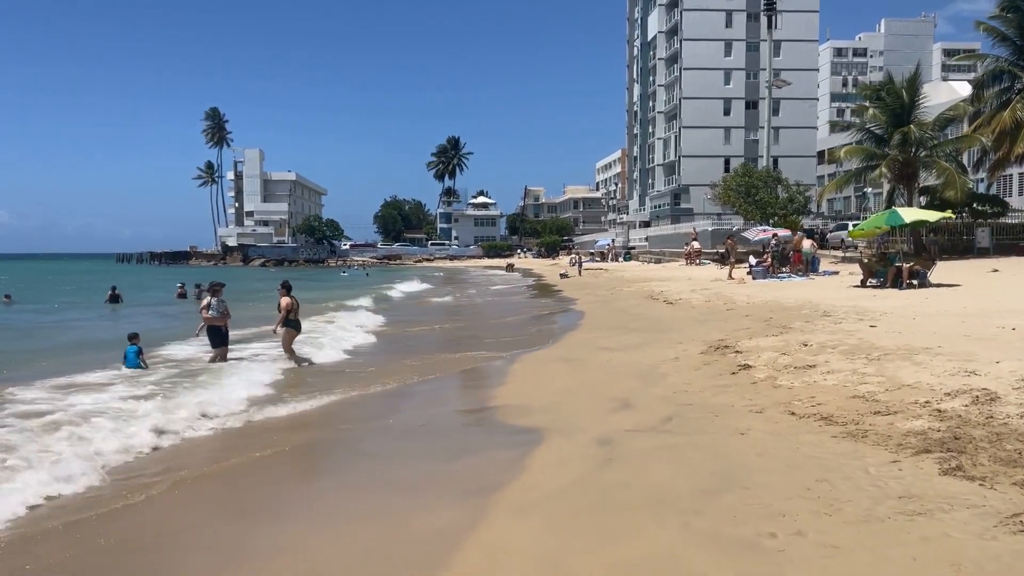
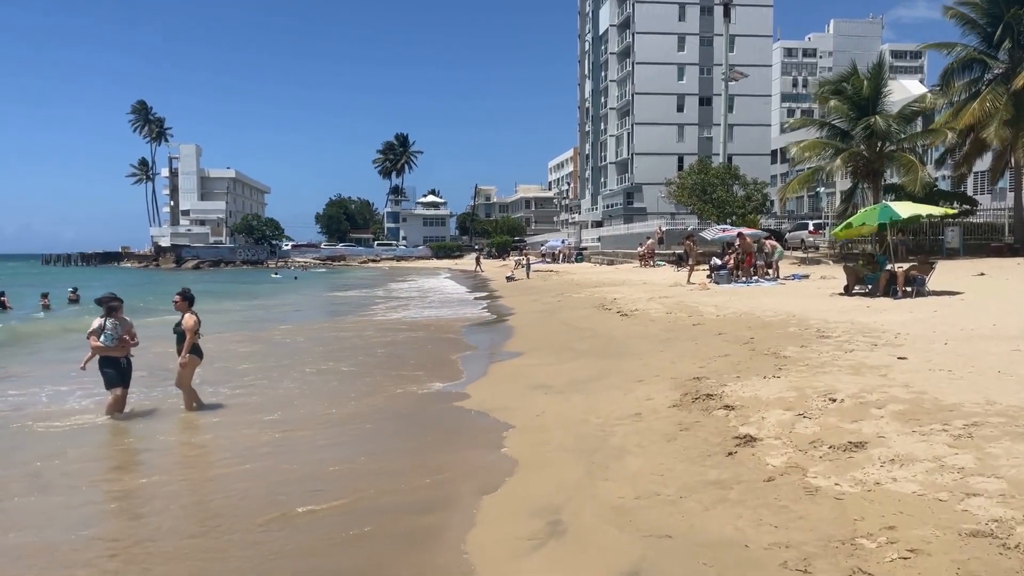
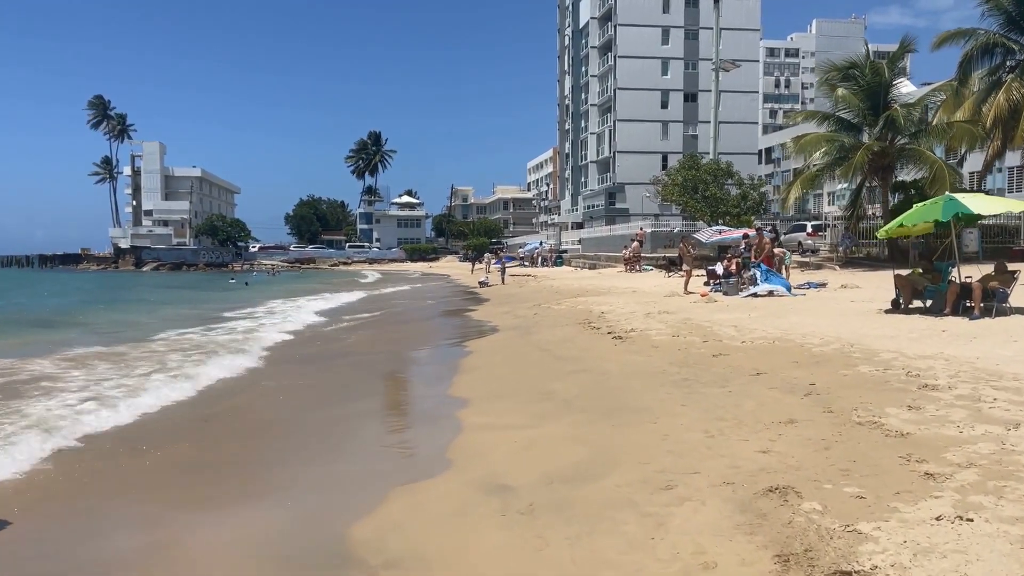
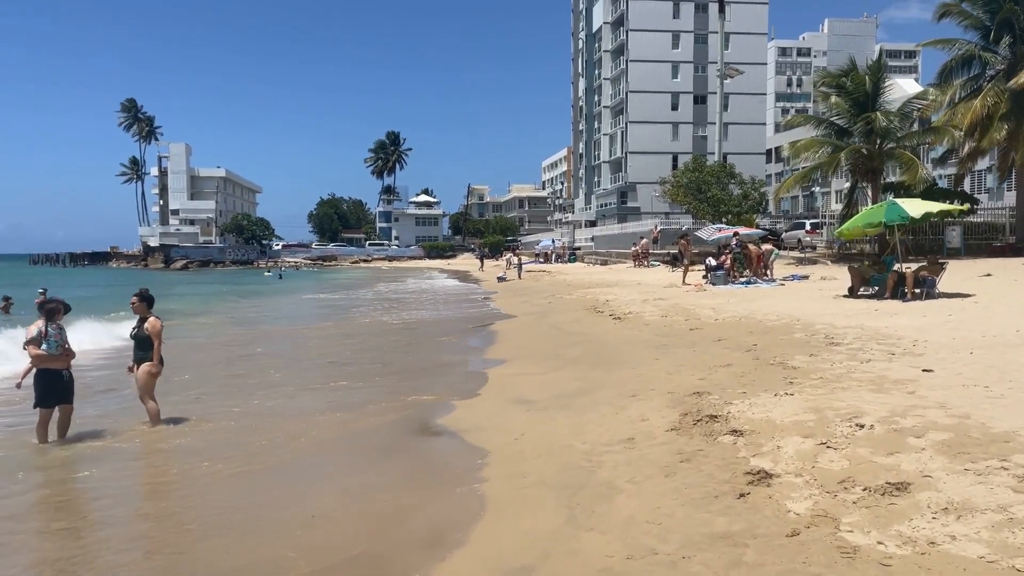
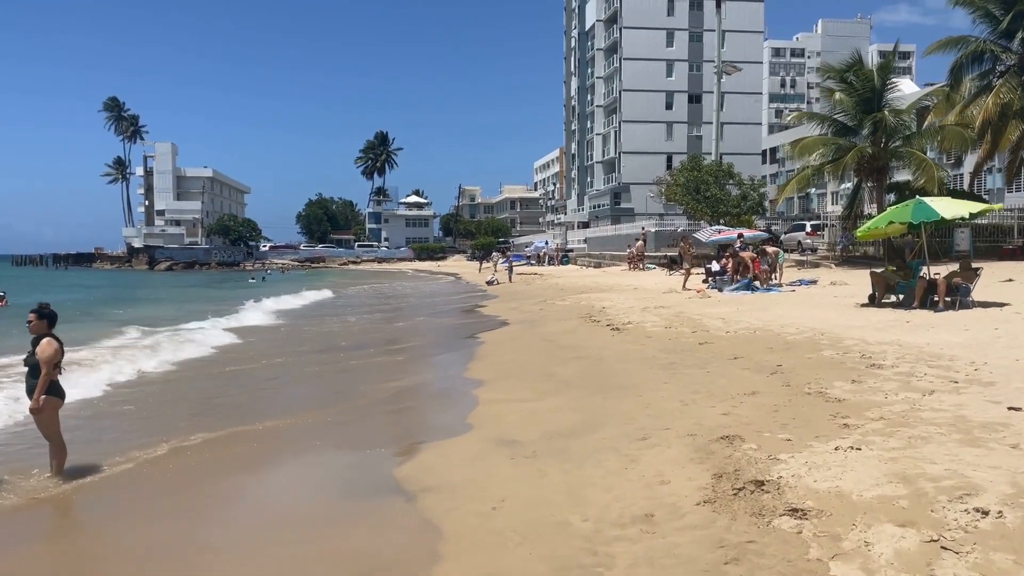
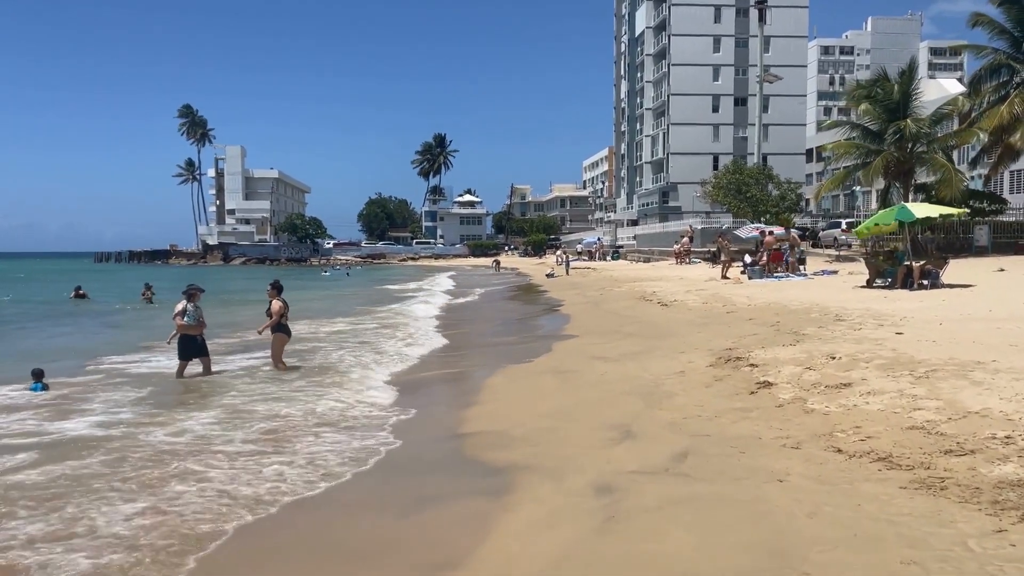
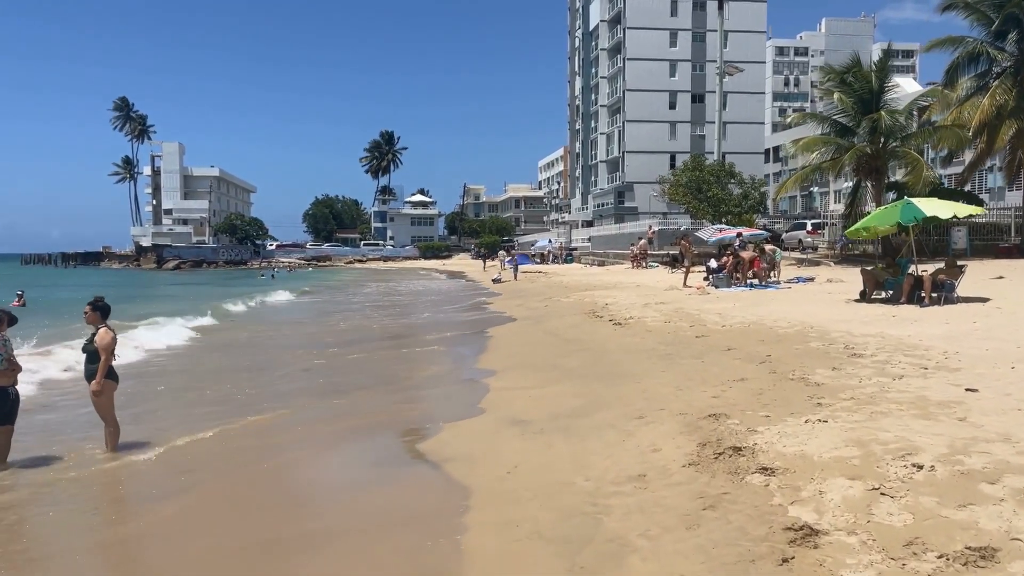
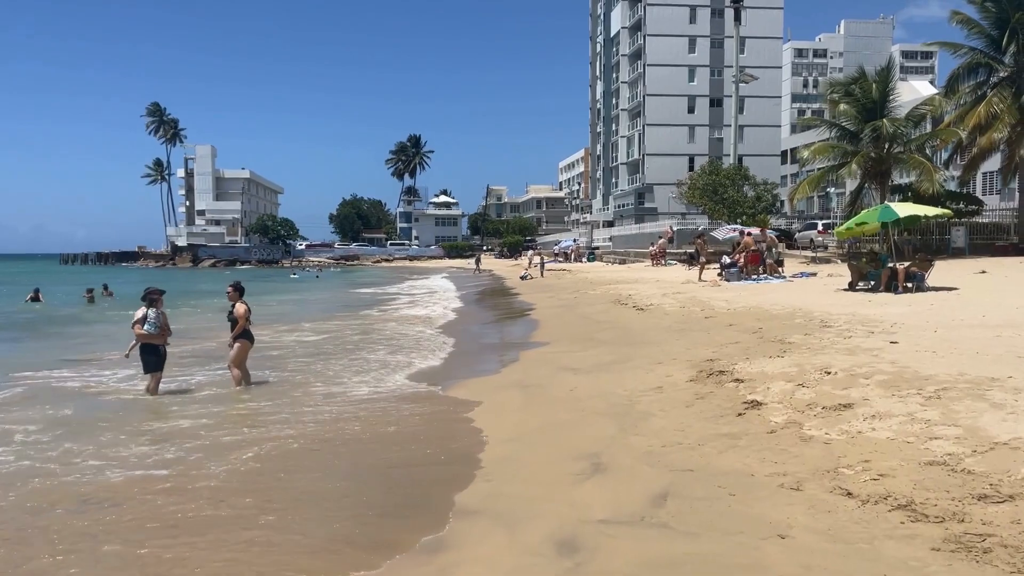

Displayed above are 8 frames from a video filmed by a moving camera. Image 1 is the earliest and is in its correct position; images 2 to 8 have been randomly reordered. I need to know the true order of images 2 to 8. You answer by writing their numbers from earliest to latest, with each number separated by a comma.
6, 8, 2, 4, 7, 5, 3
